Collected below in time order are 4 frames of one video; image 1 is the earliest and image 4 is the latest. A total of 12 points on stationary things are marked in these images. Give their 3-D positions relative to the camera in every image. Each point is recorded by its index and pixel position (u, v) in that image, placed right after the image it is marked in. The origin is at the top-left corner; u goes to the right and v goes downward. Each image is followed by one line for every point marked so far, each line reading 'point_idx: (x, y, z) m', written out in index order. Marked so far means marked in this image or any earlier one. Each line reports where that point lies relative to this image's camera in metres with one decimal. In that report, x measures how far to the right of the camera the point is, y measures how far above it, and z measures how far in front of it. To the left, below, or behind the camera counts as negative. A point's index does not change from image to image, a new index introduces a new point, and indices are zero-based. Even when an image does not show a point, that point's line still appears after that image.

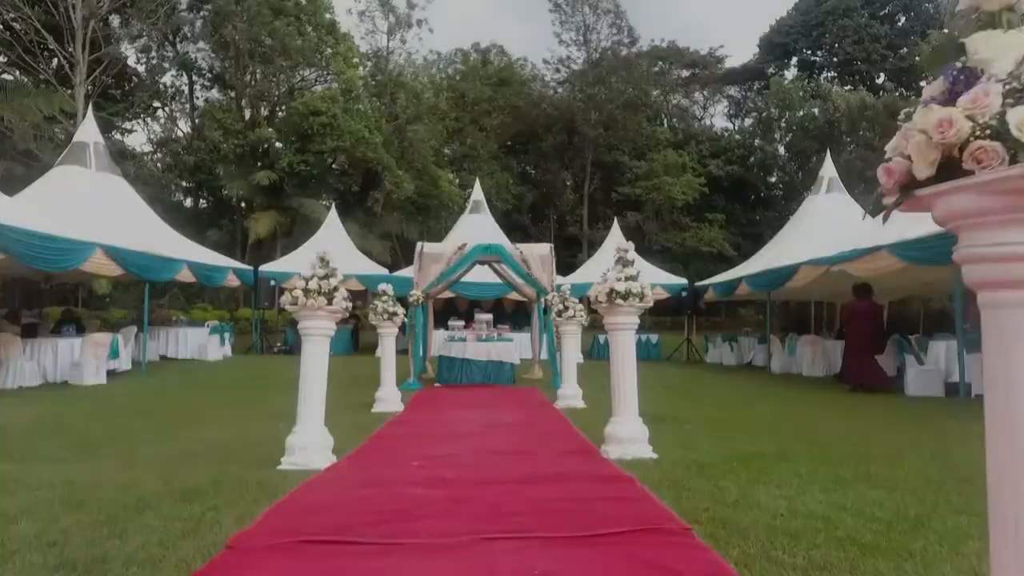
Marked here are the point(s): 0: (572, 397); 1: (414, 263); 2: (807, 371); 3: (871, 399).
0: (+0.6, -1.2, +8.3) m
1: (-1.5, +0.4, +11.5) m
2: (+5.3, -1.5, +14.0) m
3: (+4.2, -1.3, +9.3) m
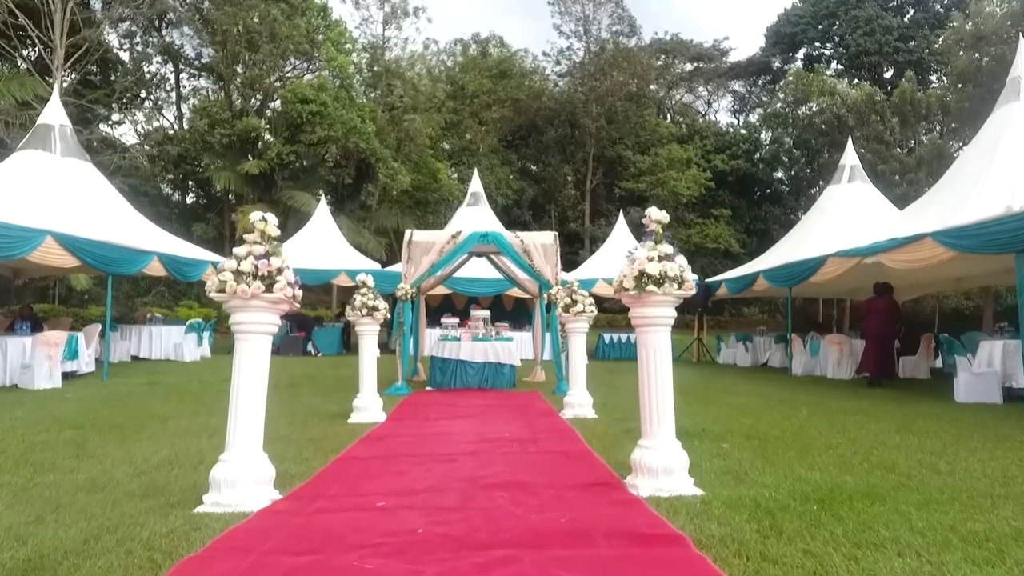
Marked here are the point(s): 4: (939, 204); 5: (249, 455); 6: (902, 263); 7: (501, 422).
0: (+0.6, -1.1, +7.2) m
1: (-1.5, +0.5, +10.4) m
2: (+5.3, -1.4, +12.8) m
3: (+4.2, -1.2, +8.1) m
4: (+5.9, +1.1, +10.8) m
5: (-1.2, -0.8, +3.6) m
6: (+5.1, +0.3, +10.3) m
7: (-0.1, -1.2, +6.7) m
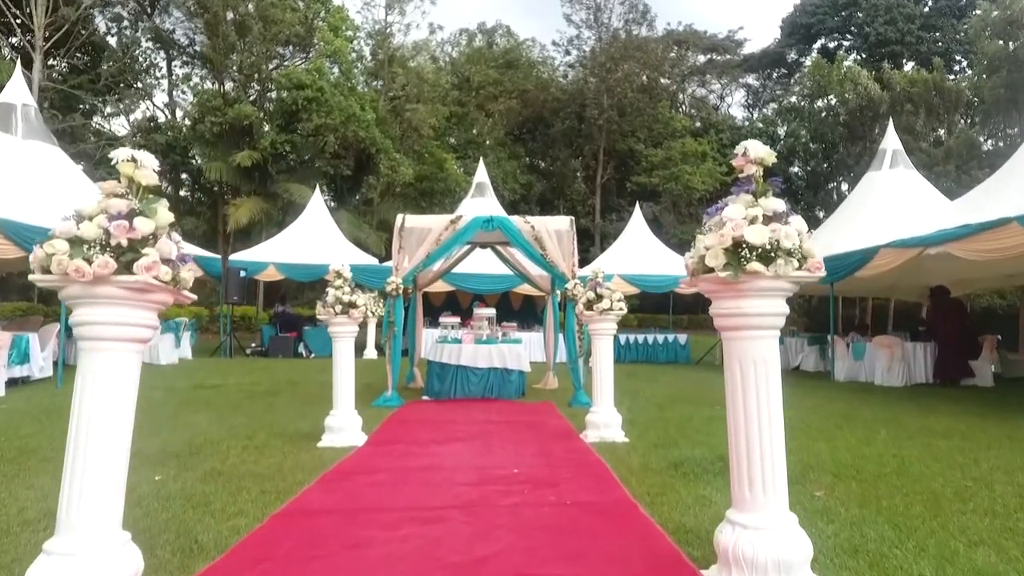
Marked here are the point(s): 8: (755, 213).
0: (+0.7, -1.0, +5.8) m
1: (-1.4, +0.5, +9.0) m
2: (+5.4, -1.3, +11.4) m
3: (+4.3, -1.2, +6.7) m
4: (+6.0, +1.2, +9.4) m
5: (-1.2, -0.7, +2.2) m
6: (+5.2, +0.4, +8.8) m
7: (0.0, -1.1, +5.2) m
8: (+0.7, +0.2, +2.4) m
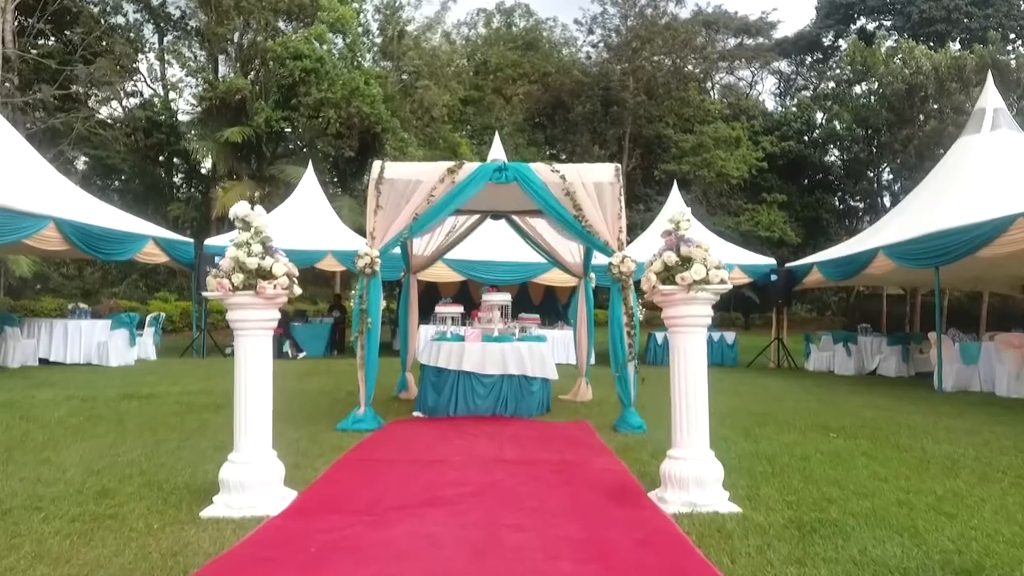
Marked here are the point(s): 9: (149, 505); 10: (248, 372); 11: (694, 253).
0: (+0.8, -0.8, +3.3) m
1: (-1.2, +0.7, +6.6) m
2: (+5.7, -1.1, +8.8) m
3: (+4.4, -1.0, +4.2) m
4: (+6.2, +1.4, +6.8) m
5: (-1.2, -0.5, -0.2) m
6: (+5.4, +0.6, +6.3) m
7: (+0.1, -0.9, +2.8) m
8: (+0.8, +0.4, -0.1) m
9: (-1.6, -1.0, +3.5) m
10: (-1.2, -0.3, +3.6) m
11: (+0.8, +0.2, +3.8) m
